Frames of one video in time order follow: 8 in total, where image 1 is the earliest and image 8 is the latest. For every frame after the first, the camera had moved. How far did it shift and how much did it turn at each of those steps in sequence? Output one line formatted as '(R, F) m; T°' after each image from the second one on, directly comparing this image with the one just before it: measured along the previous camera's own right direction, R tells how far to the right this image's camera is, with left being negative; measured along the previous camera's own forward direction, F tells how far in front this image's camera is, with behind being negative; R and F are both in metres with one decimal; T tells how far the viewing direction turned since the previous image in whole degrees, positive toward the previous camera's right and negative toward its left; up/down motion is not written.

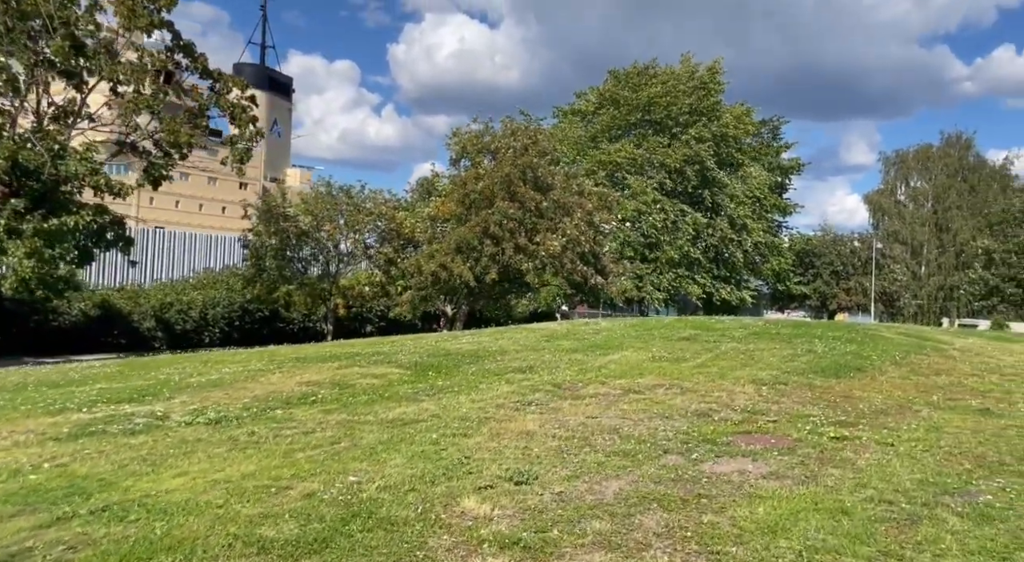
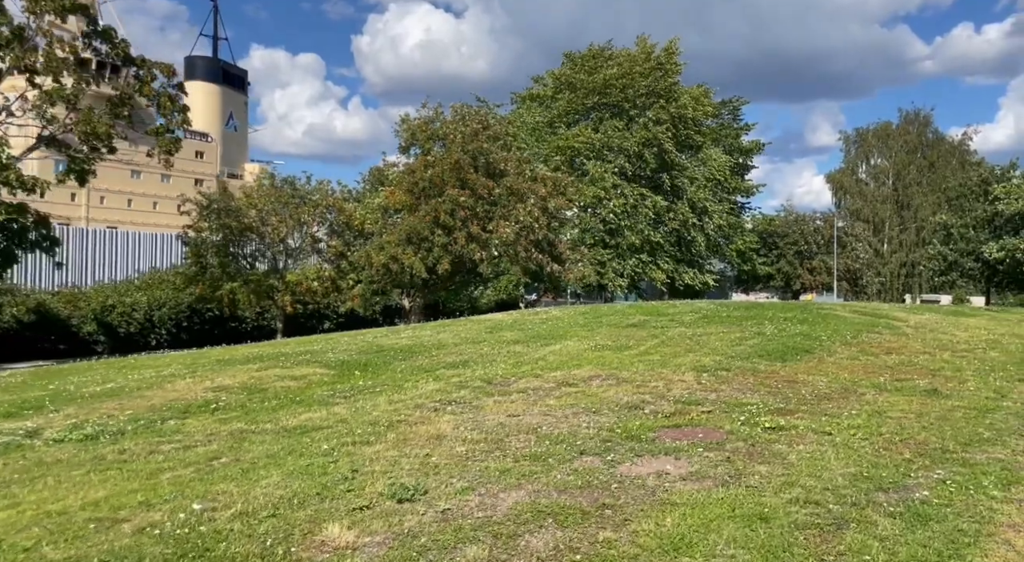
(+0.6, +0.7) m; +2°
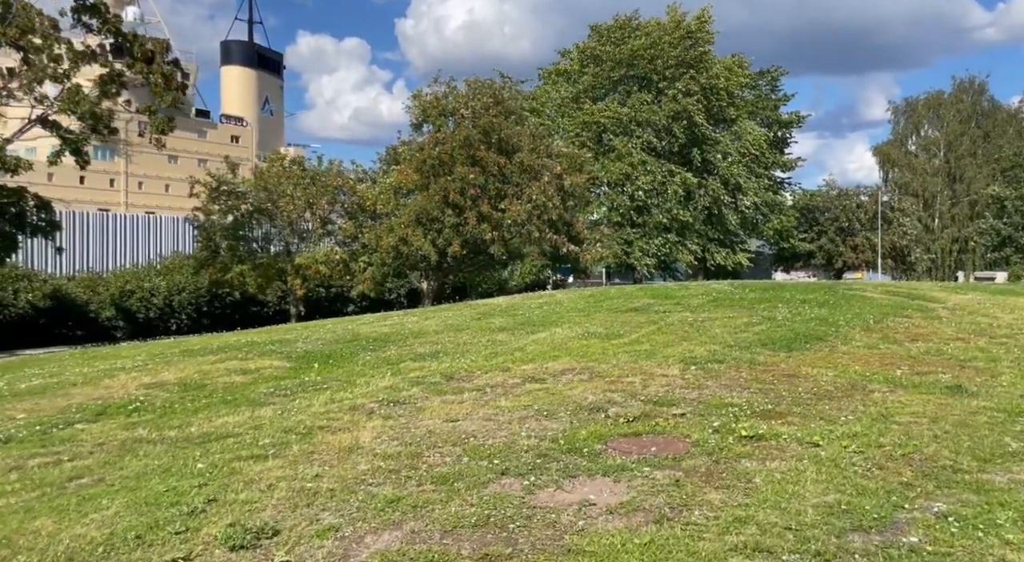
(+0.9, +1.1) m; -3°
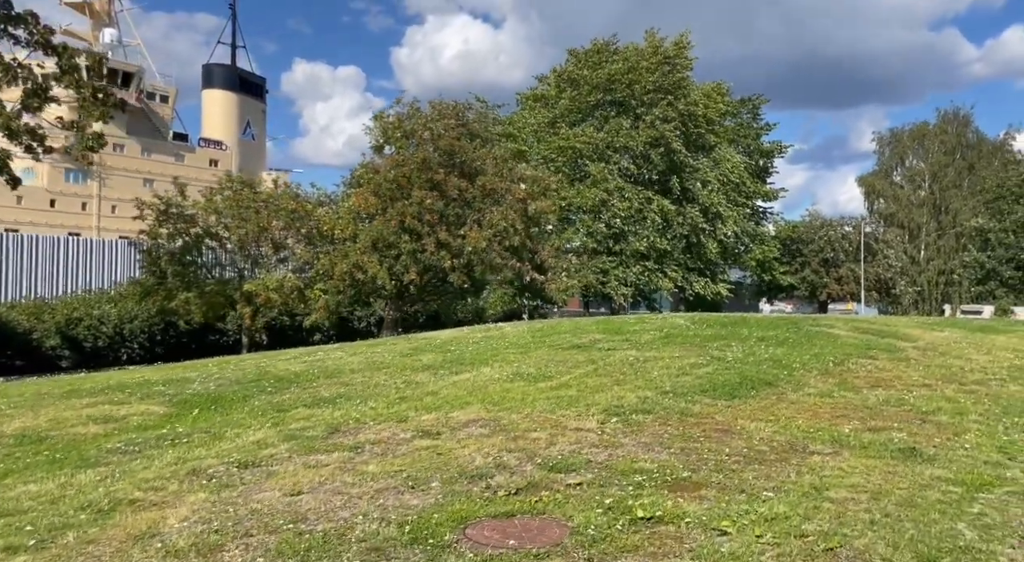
(+1.0, +1.1) m; +1°
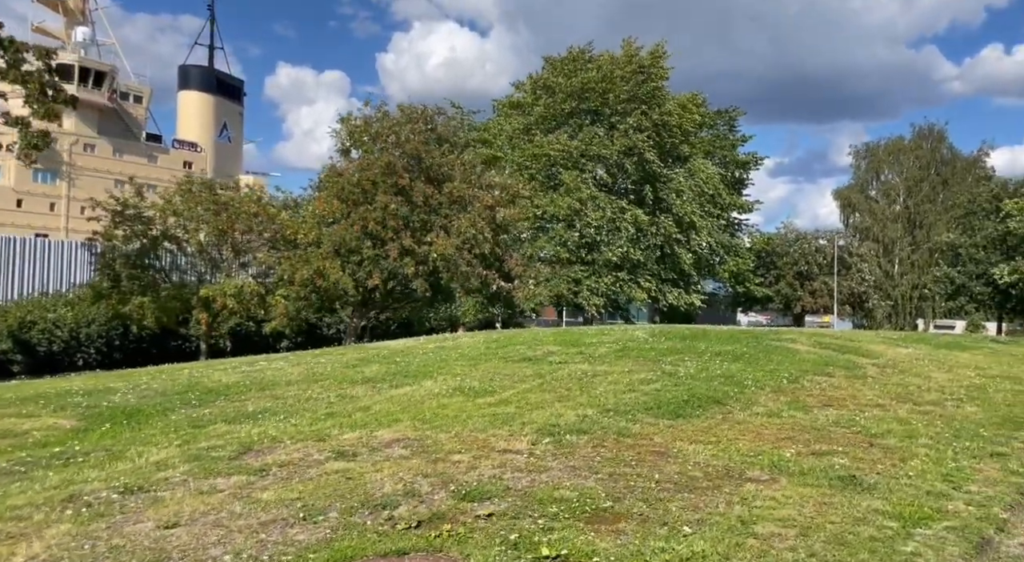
(+0.5, +0.4) m; +1°
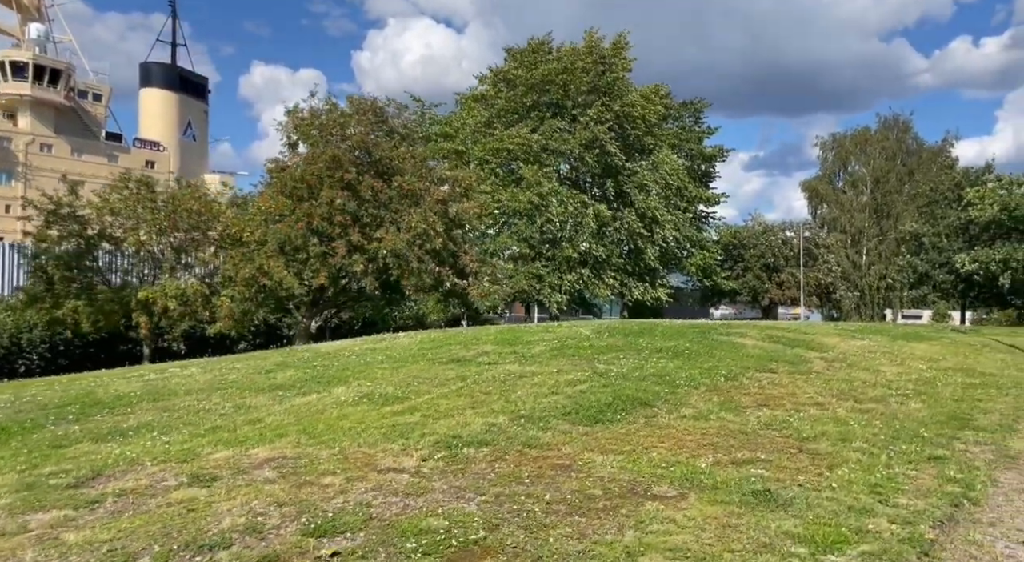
(+0.8, +0.7) m; +2°
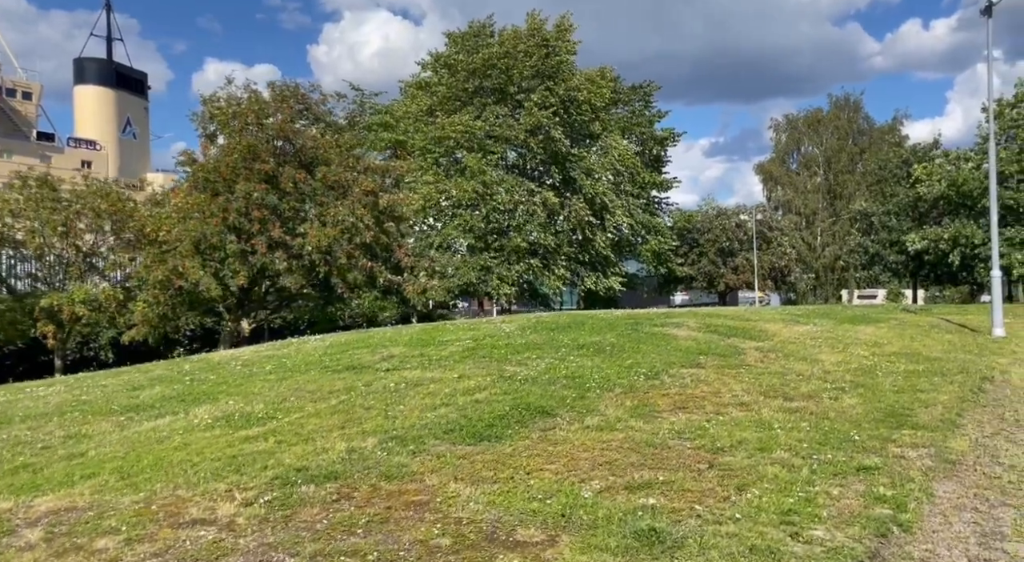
(+0.9, +1.1) m; +3°
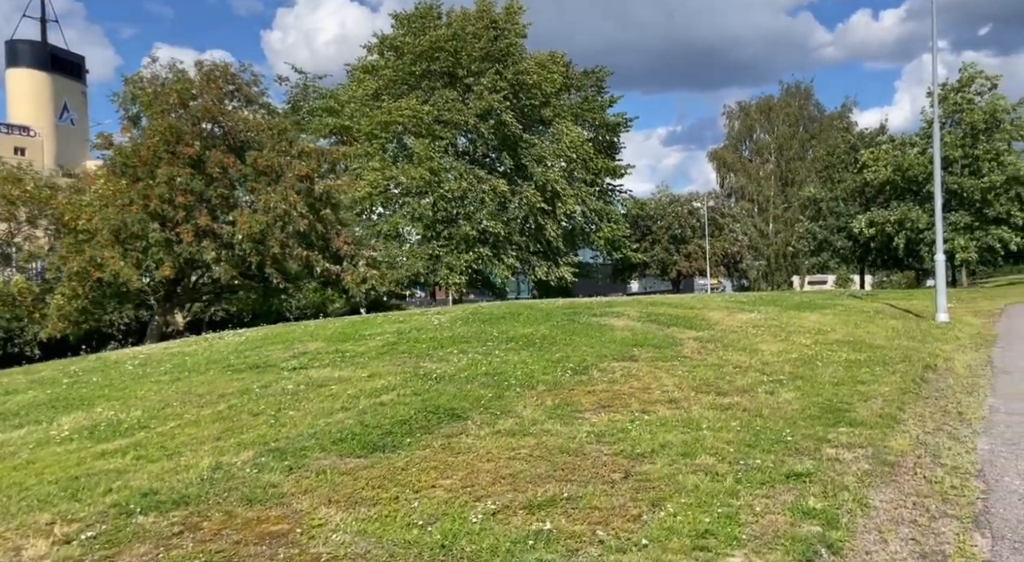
(+0.5, +0.8) m; +3°
